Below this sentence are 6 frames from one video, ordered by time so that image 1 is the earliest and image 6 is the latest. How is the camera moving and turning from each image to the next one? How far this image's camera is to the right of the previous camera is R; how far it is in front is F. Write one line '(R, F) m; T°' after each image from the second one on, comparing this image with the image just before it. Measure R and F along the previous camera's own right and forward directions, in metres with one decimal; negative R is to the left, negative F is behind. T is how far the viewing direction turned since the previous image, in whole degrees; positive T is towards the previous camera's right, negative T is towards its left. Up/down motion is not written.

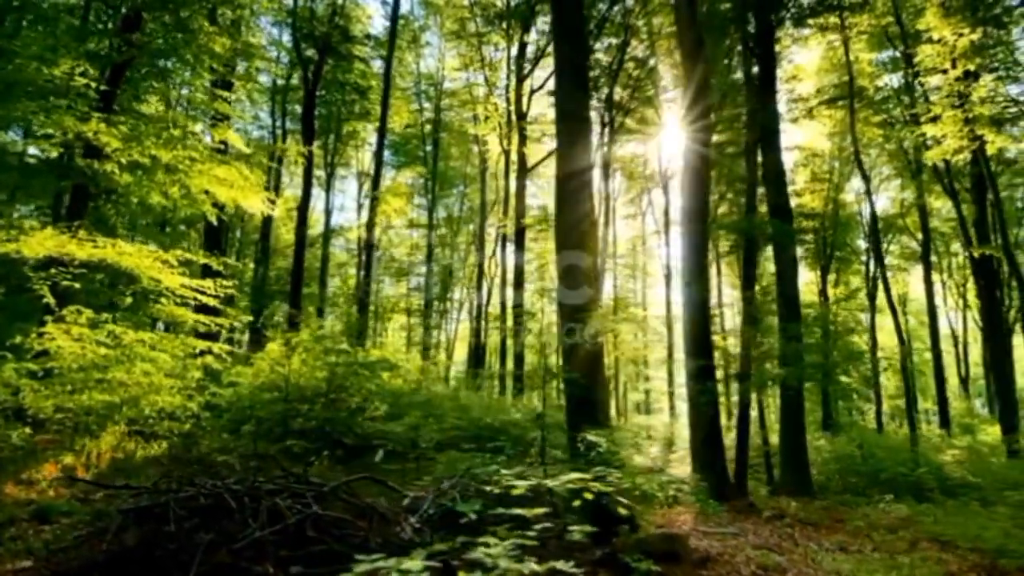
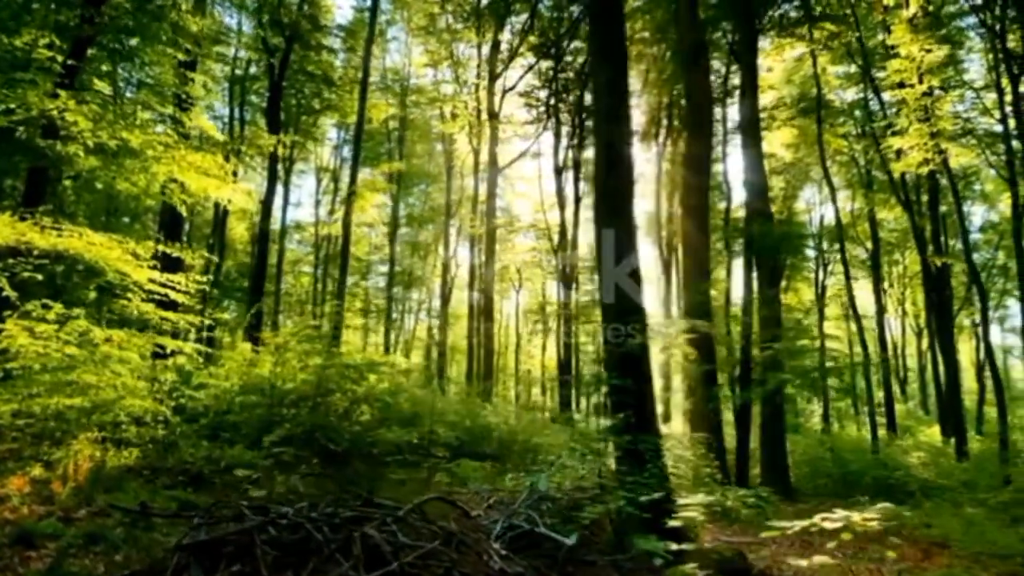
(-0.7, +0.4) m; +4°
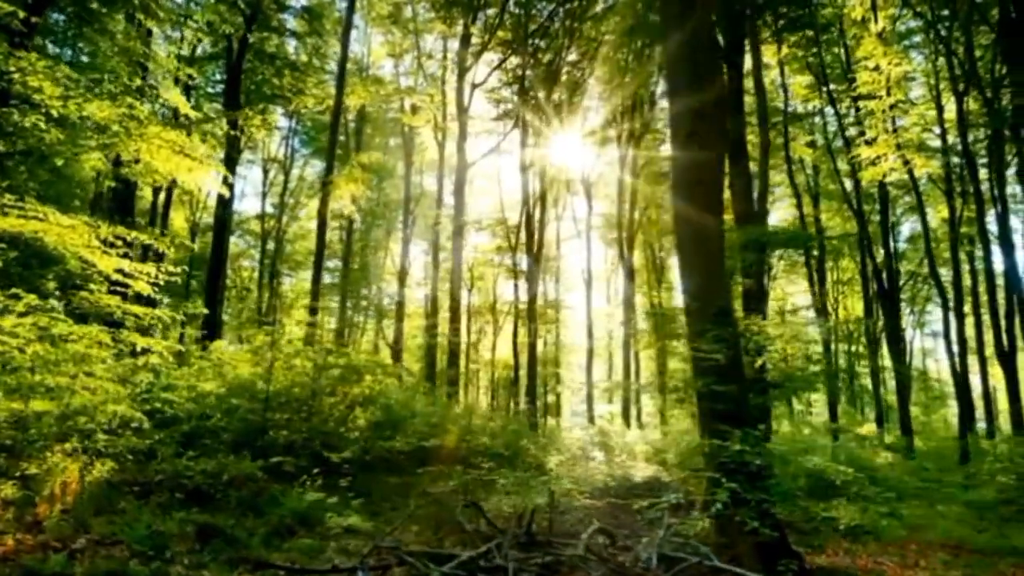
(-0.9, +0.7) m; +5°
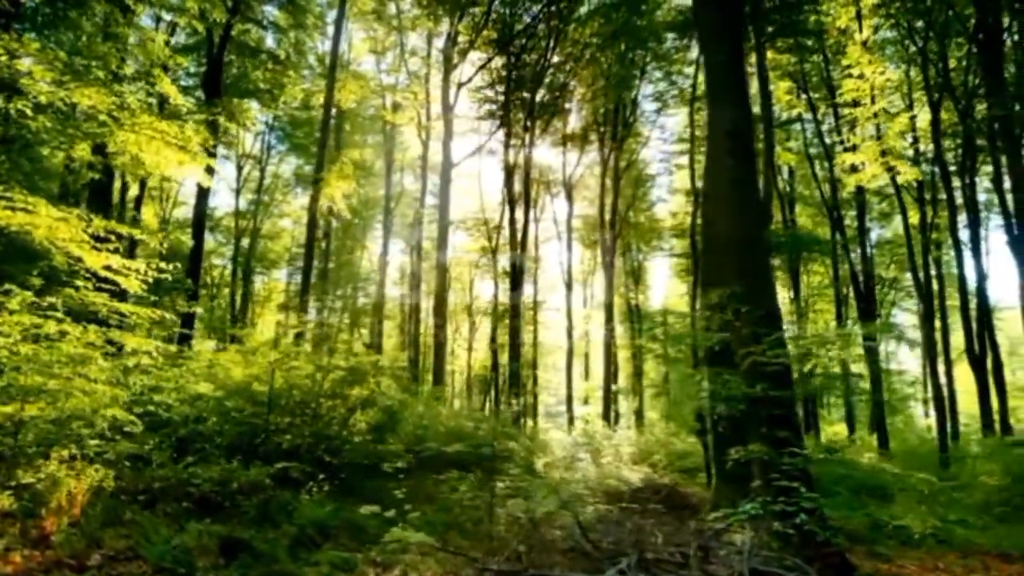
(-0.5, +0.2) m; +2°
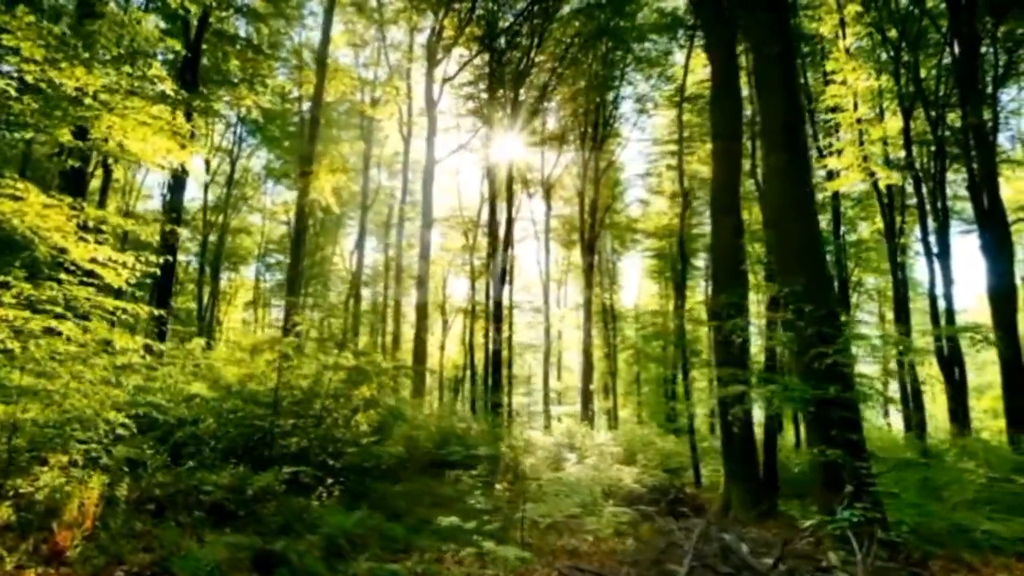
(-0.5, +0.3) m; +3°
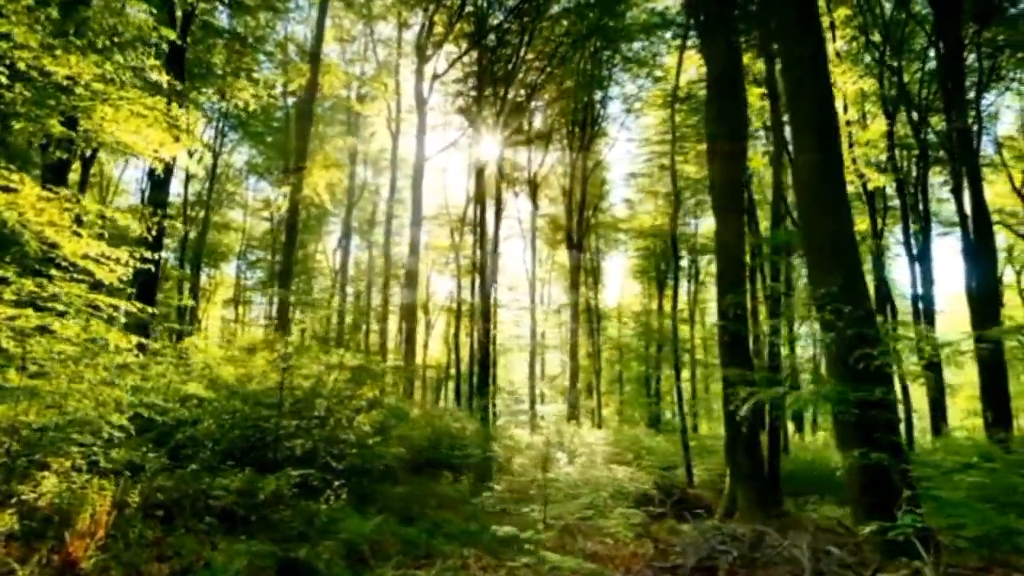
(-0.3, +0.2) m; +2°
